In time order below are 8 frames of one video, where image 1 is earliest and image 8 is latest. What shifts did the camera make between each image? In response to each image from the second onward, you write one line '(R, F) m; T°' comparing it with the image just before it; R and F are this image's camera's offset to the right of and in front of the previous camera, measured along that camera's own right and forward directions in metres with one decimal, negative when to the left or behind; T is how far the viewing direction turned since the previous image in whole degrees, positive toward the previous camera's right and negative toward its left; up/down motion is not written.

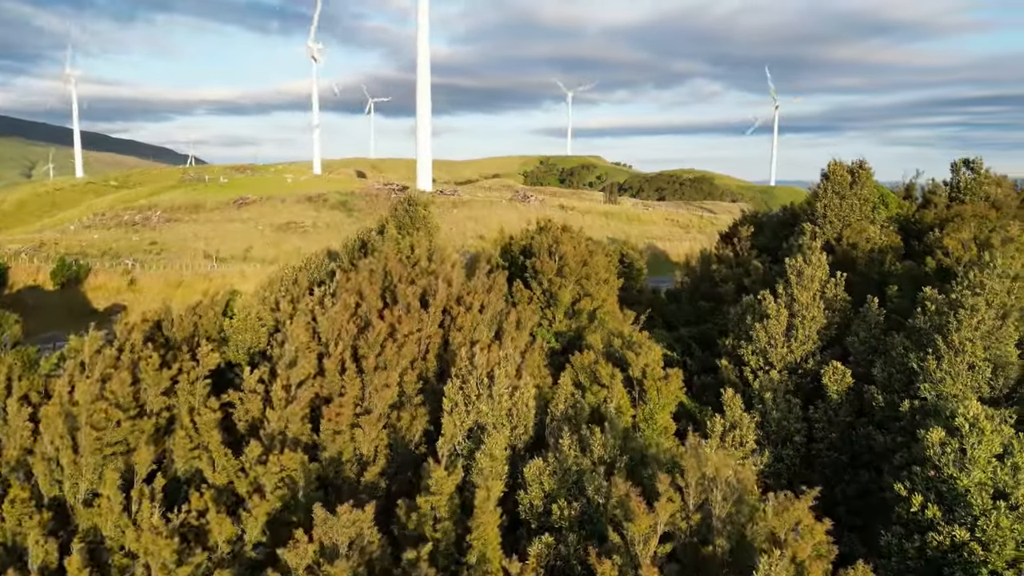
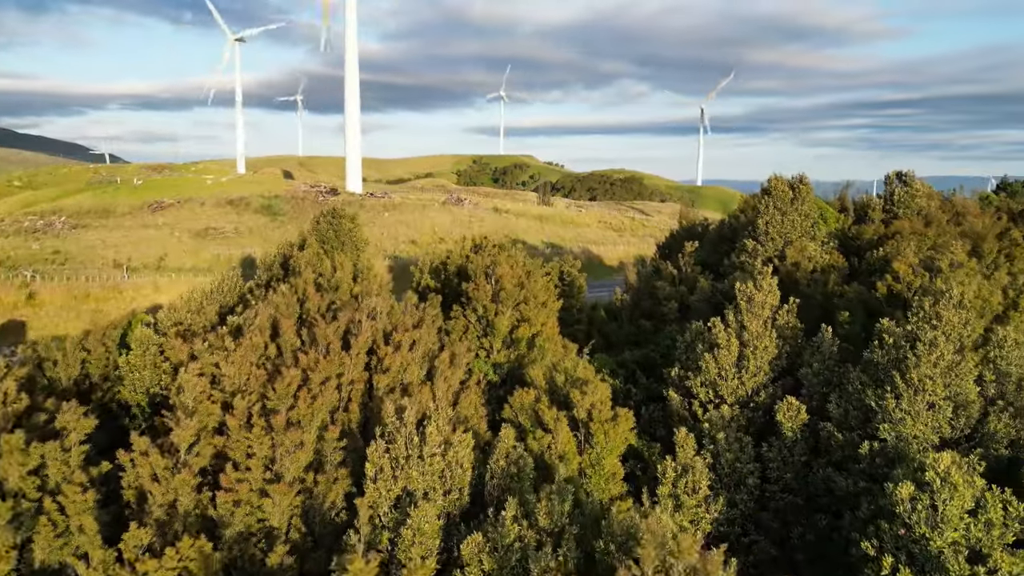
(0.0, +1.7) m; +5°
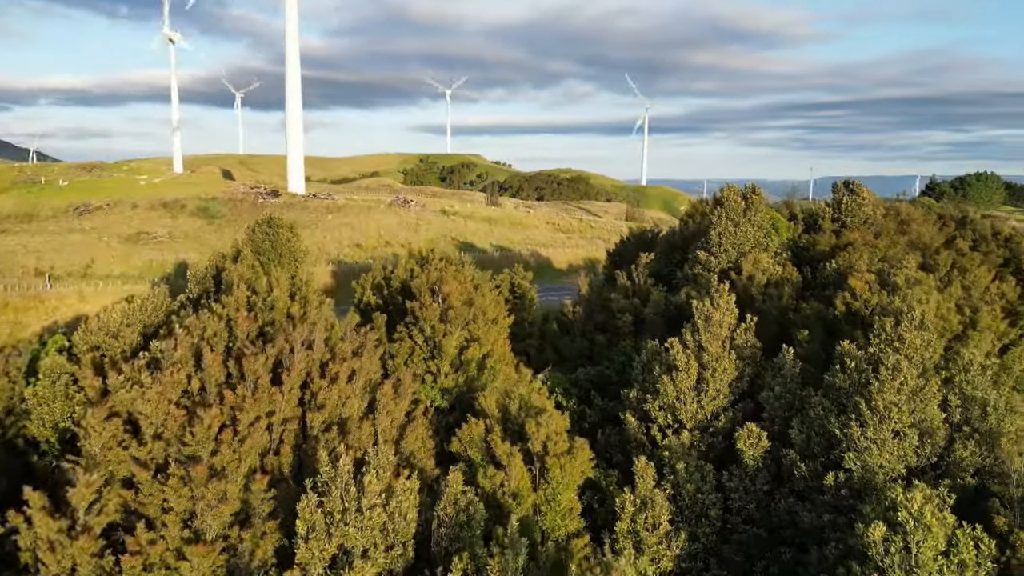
(0.0, +1.1) m; +4°
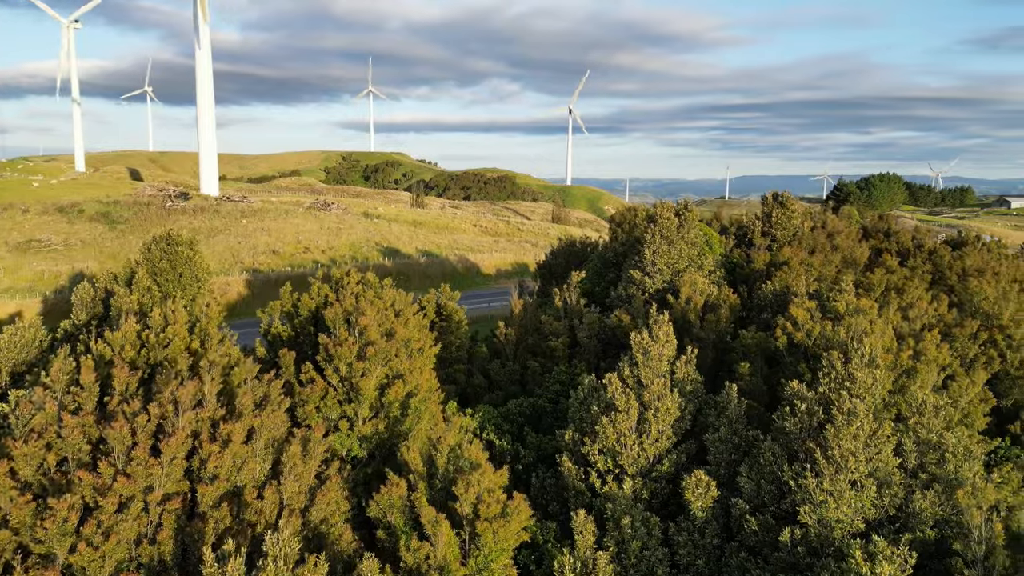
(+0.1, +1.7) m; +6°
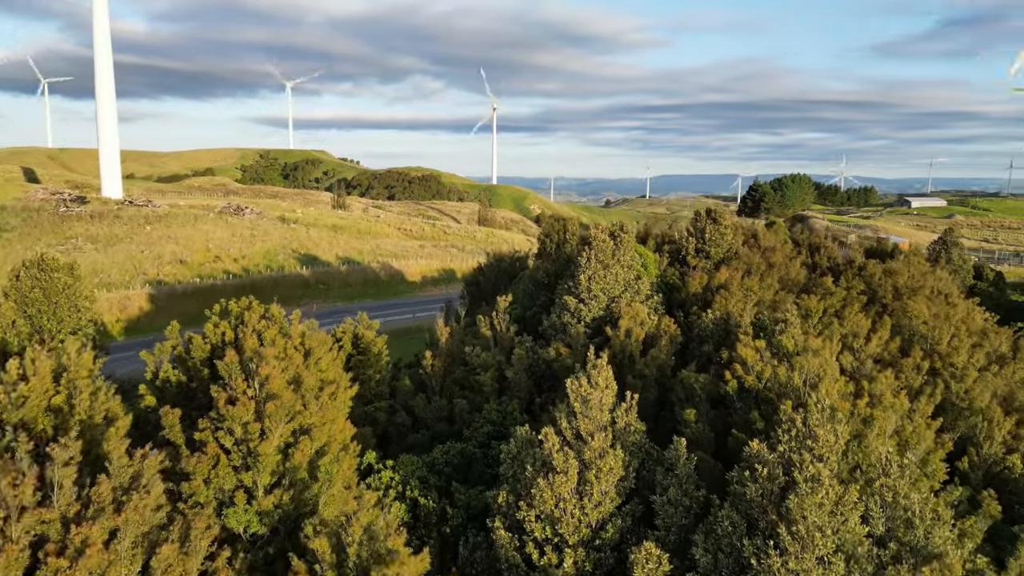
(+0.1, +2.0) m; +6°
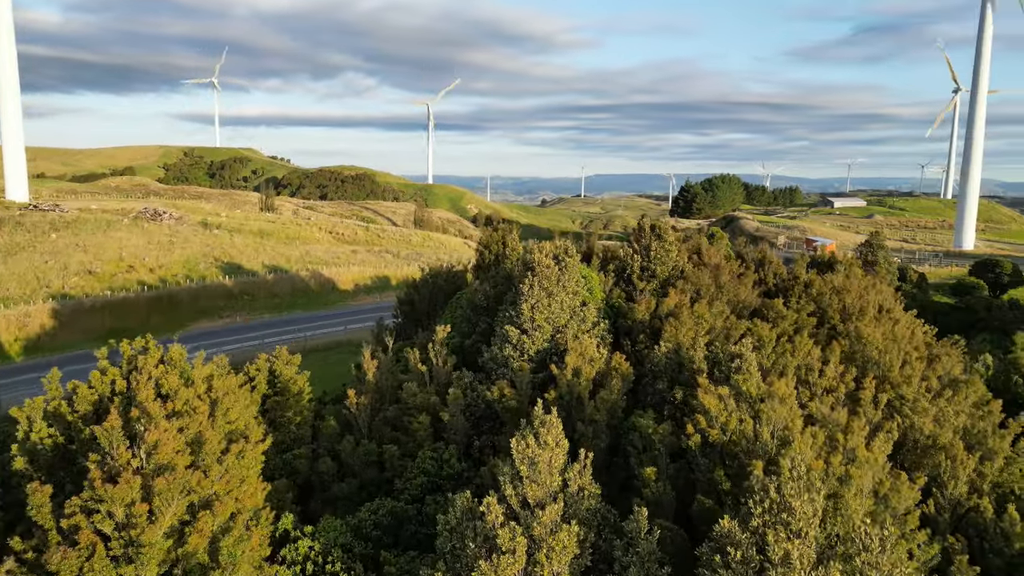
(+0.1, +2.0) m; +5°
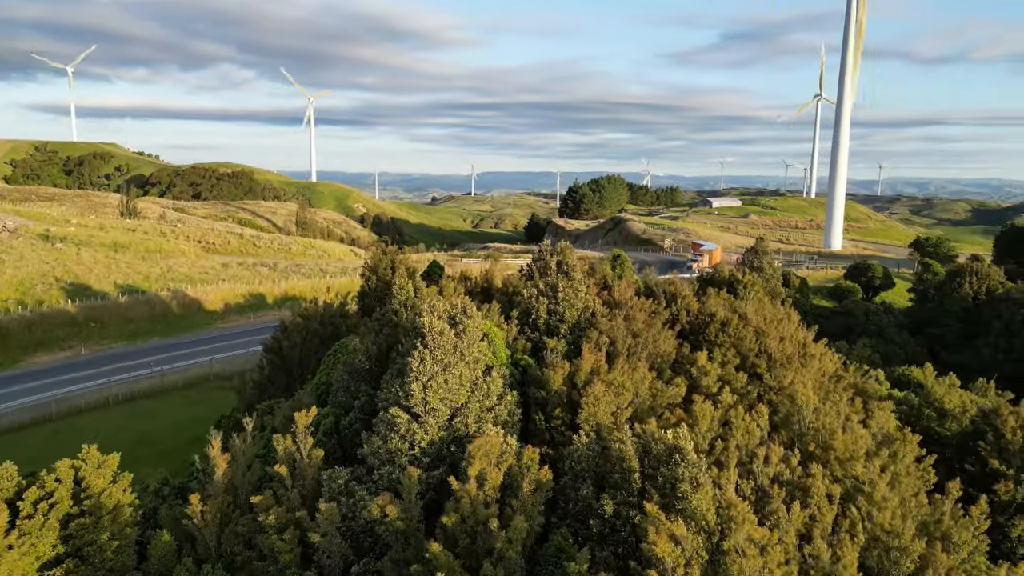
(+0.2, +4.0) m; +9°
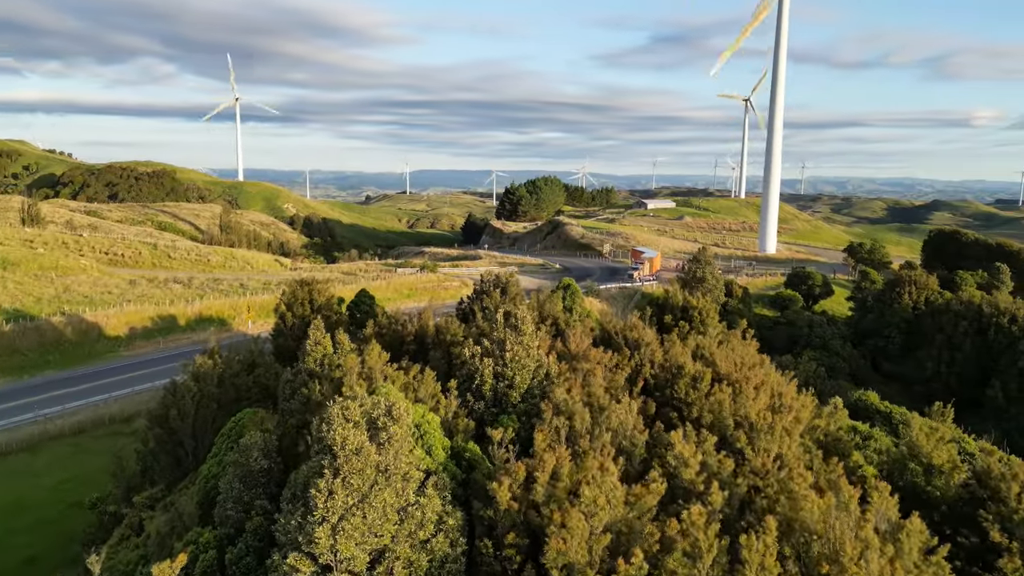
(0.0, +4.2) m; +5°
